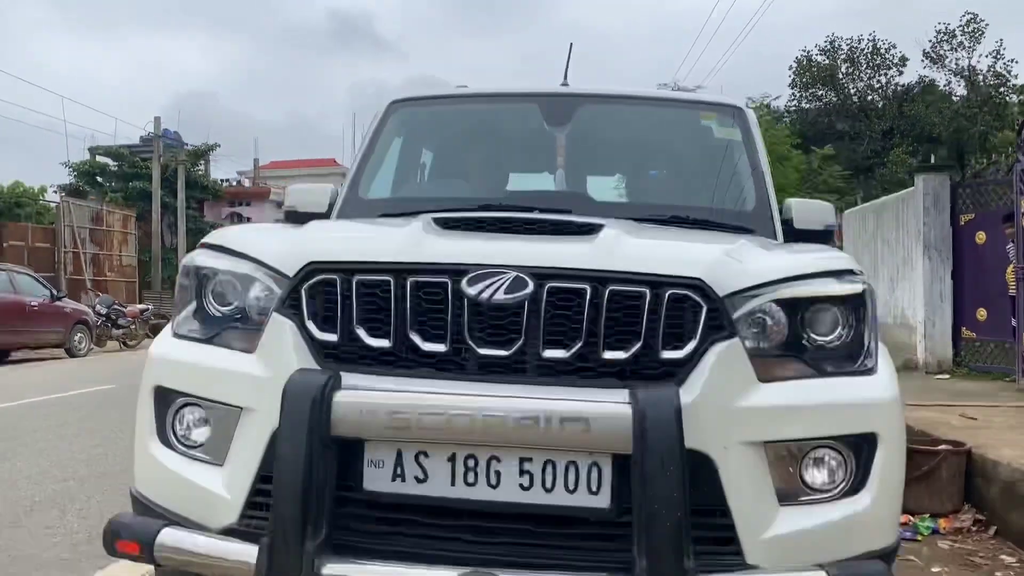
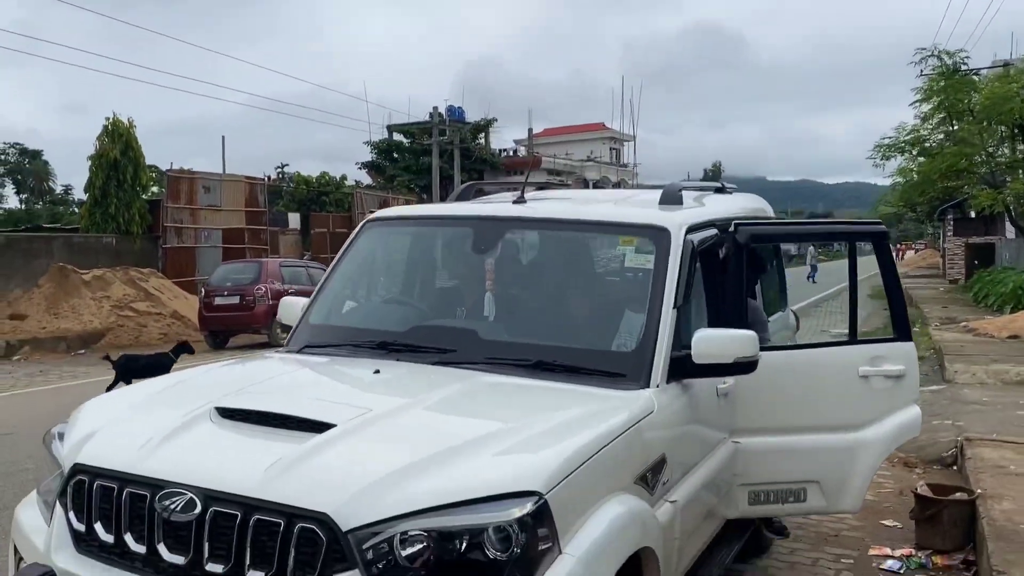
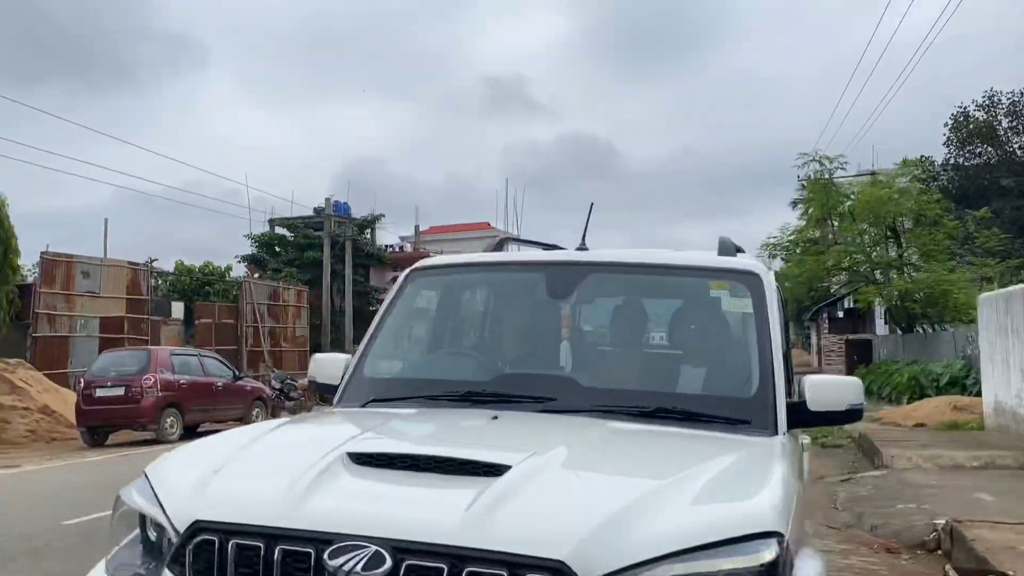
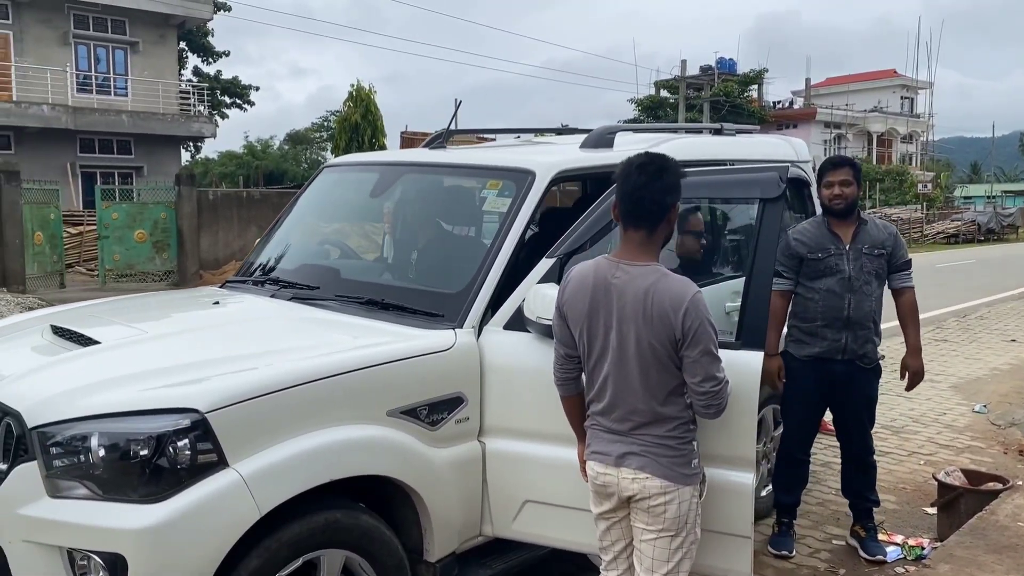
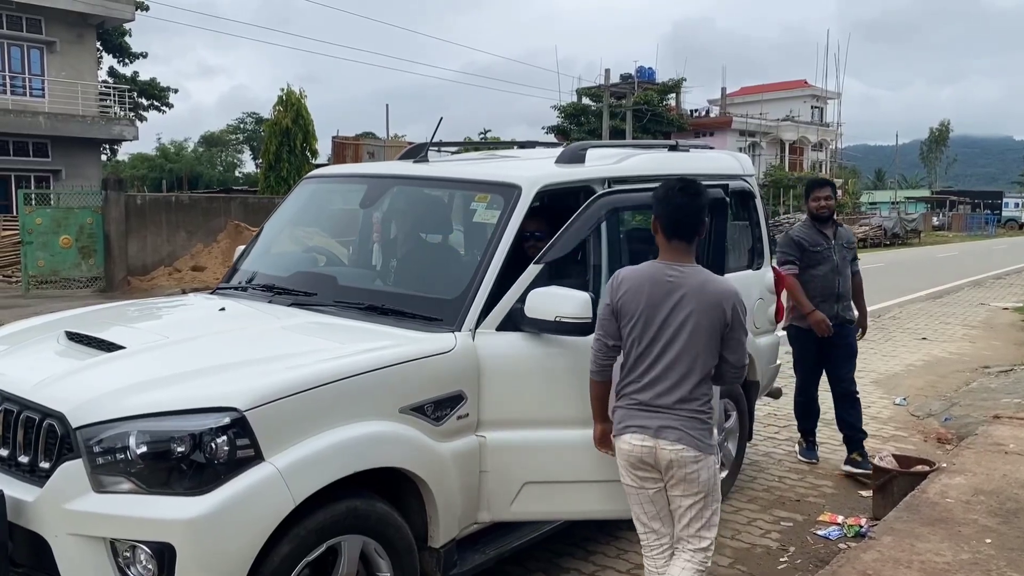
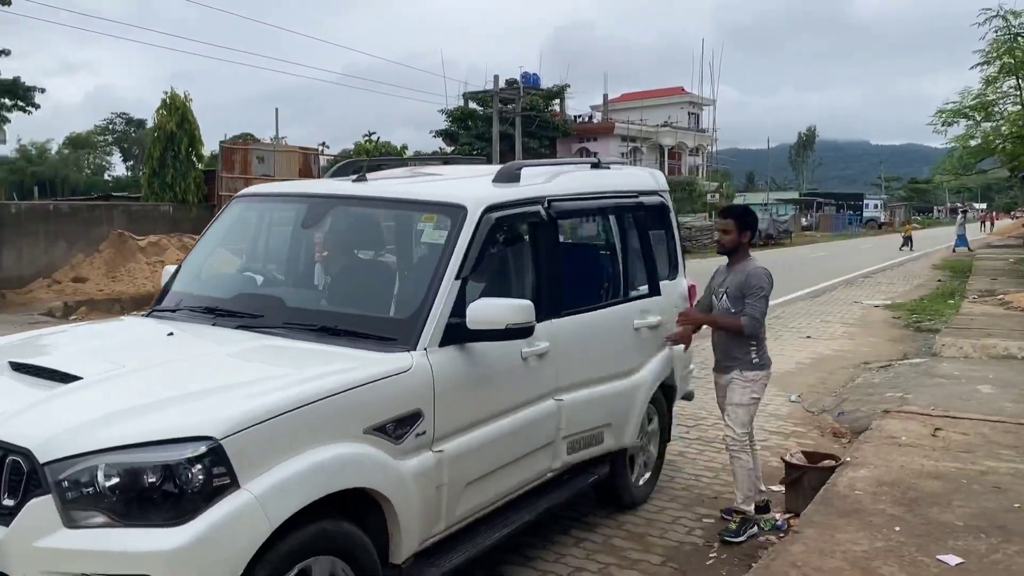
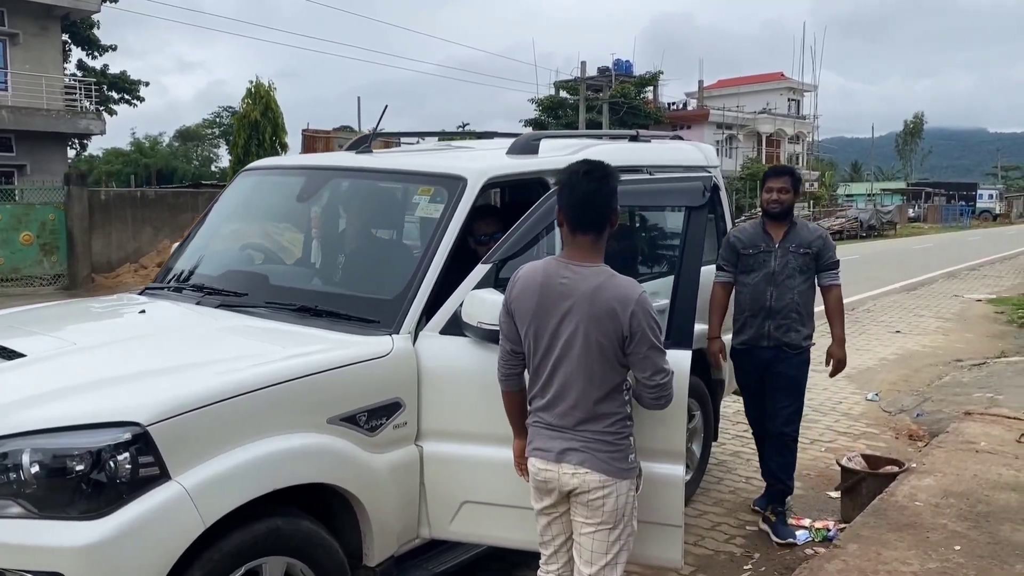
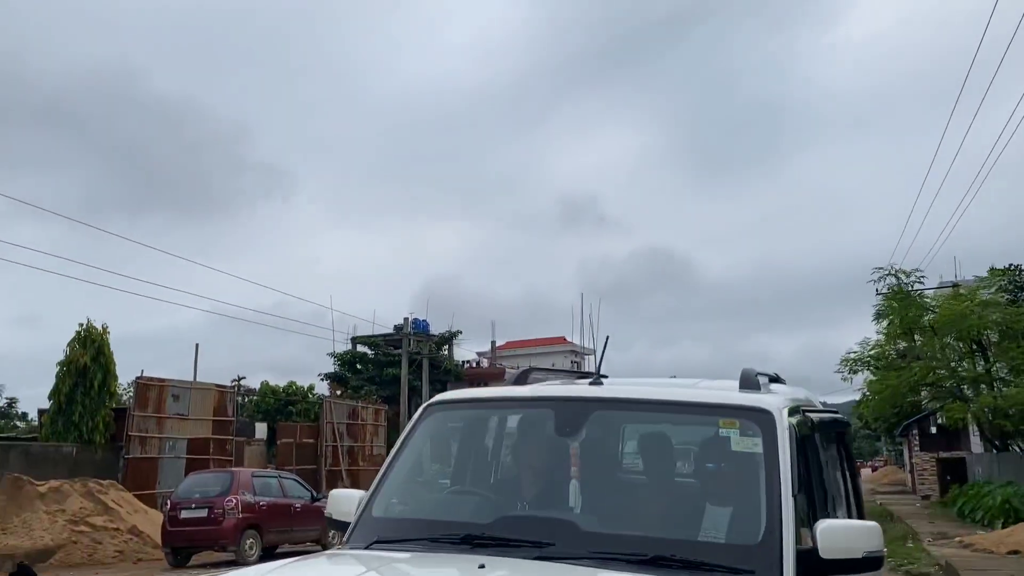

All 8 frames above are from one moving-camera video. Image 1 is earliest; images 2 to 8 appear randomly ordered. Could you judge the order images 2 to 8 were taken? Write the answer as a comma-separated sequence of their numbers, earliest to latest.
3, 8, 2, 6, 5, 7, 4
